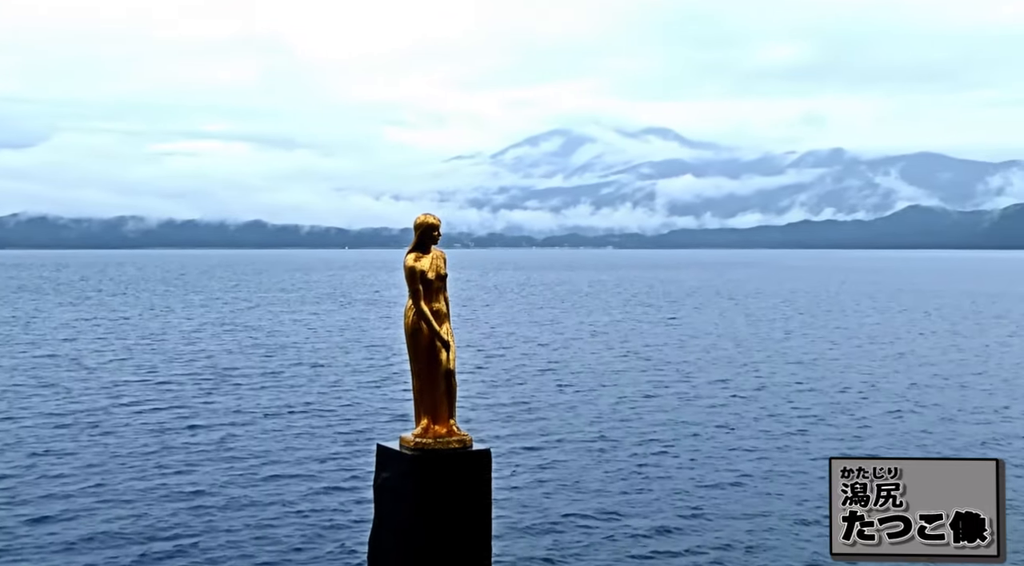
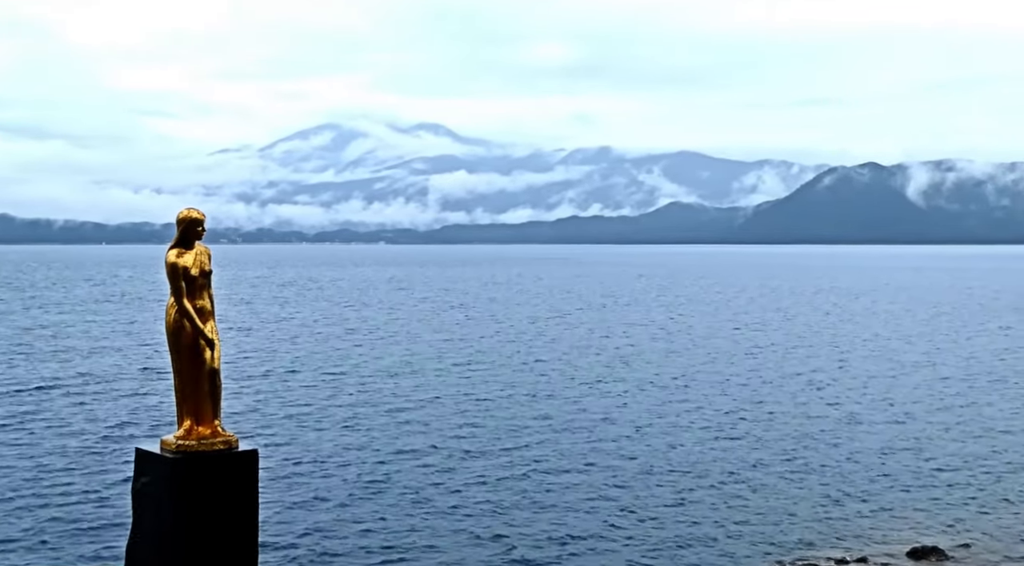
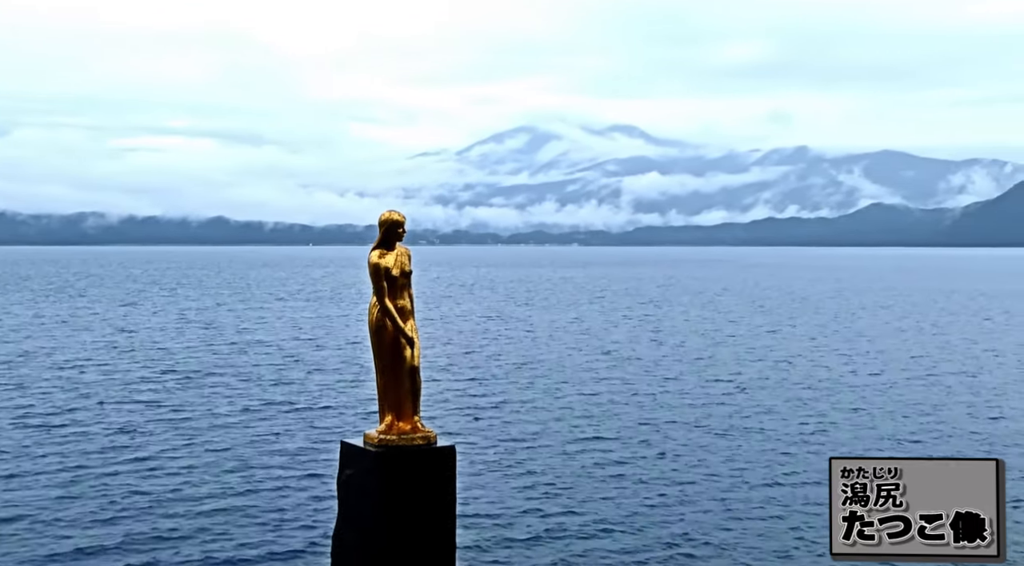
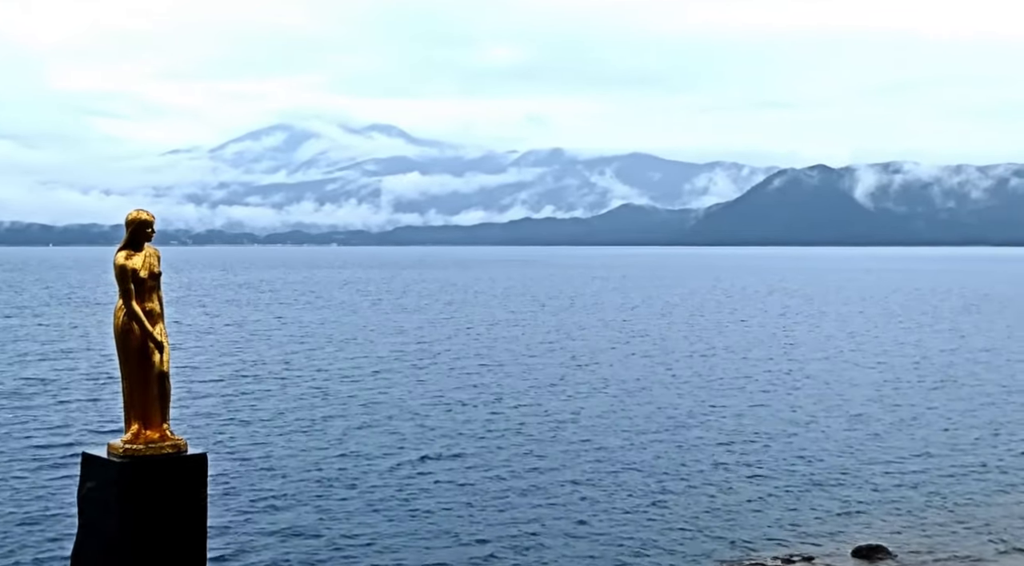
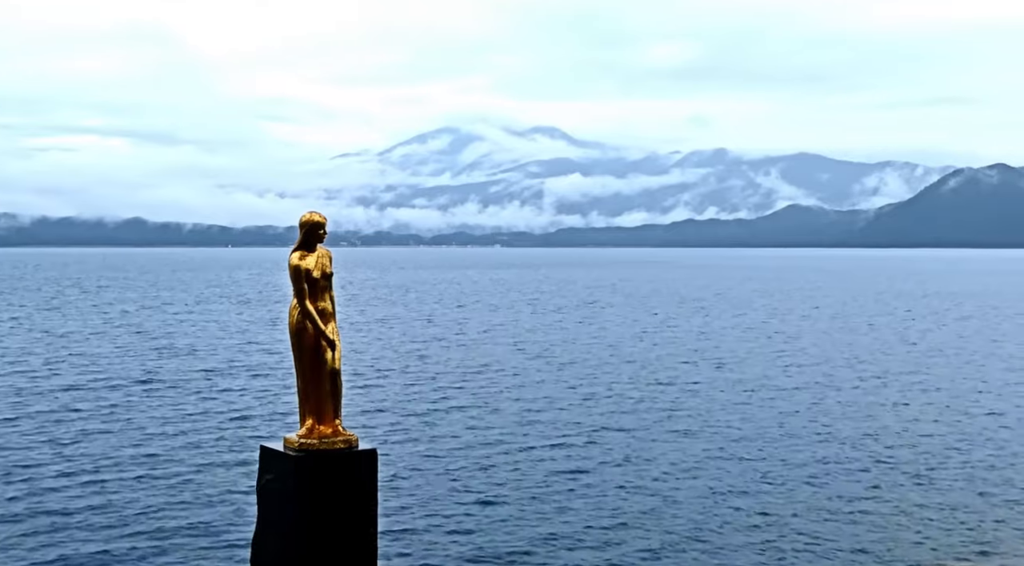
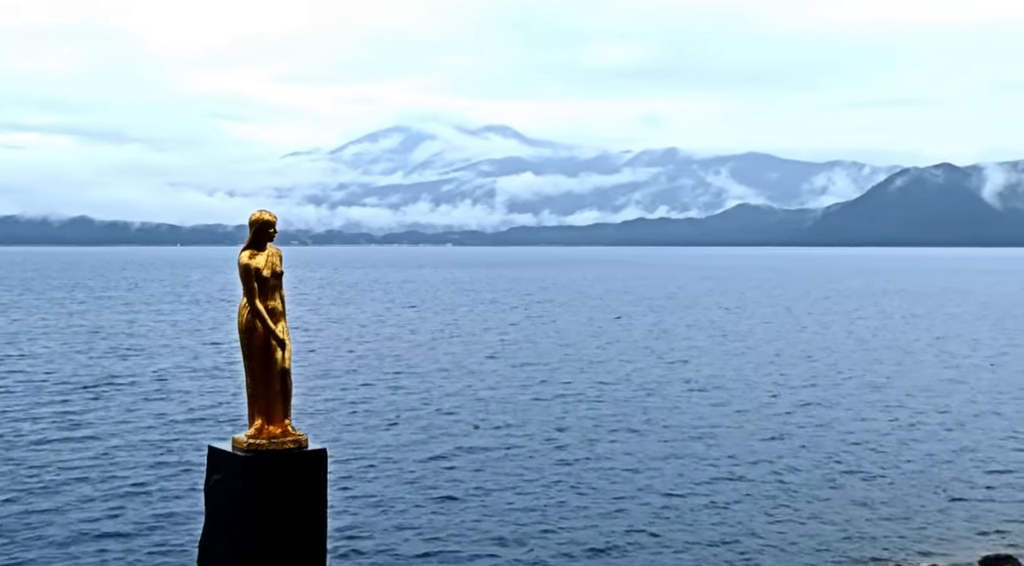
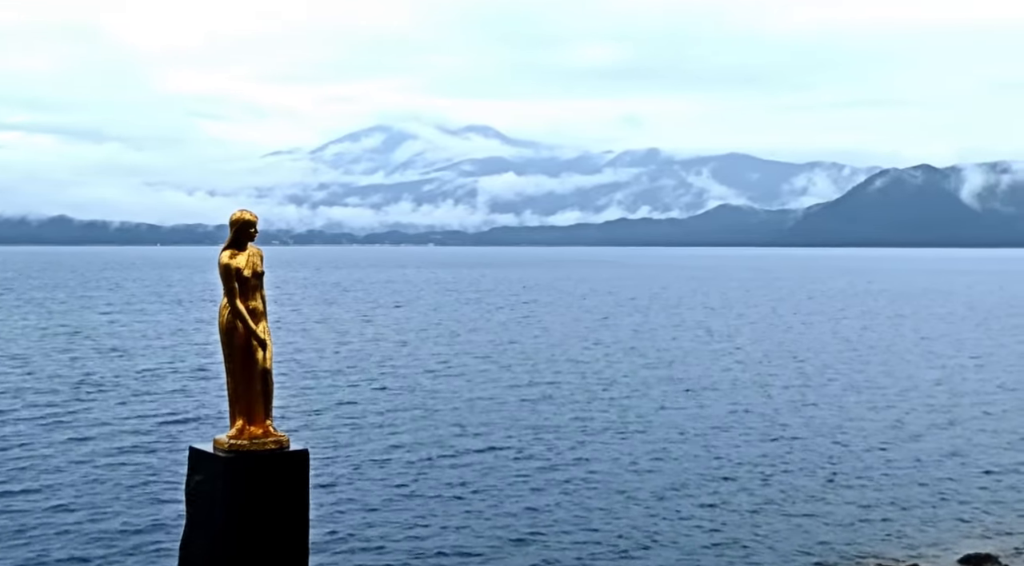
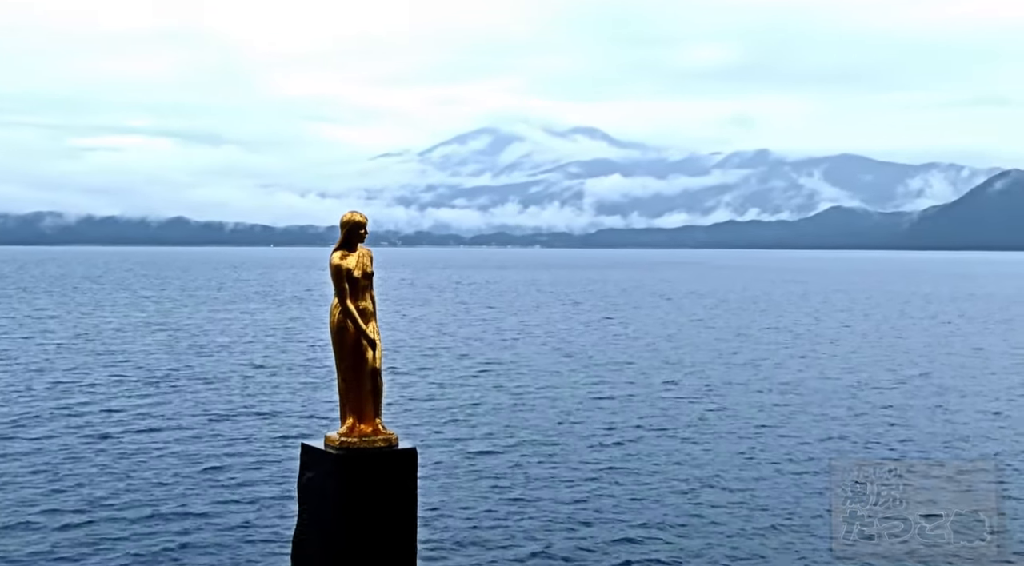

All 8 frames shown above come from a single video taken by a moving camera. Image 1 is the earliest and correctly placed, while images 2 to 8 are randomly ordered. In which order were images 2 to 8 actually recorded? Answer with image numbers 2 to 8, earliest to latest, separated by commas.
3, 8, 5, 6, 7, 2, 4
